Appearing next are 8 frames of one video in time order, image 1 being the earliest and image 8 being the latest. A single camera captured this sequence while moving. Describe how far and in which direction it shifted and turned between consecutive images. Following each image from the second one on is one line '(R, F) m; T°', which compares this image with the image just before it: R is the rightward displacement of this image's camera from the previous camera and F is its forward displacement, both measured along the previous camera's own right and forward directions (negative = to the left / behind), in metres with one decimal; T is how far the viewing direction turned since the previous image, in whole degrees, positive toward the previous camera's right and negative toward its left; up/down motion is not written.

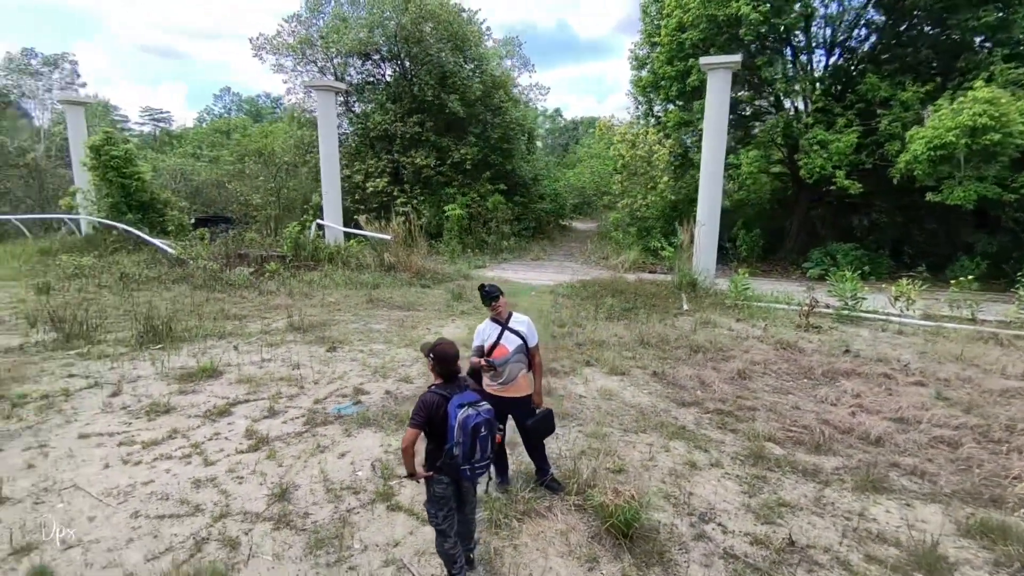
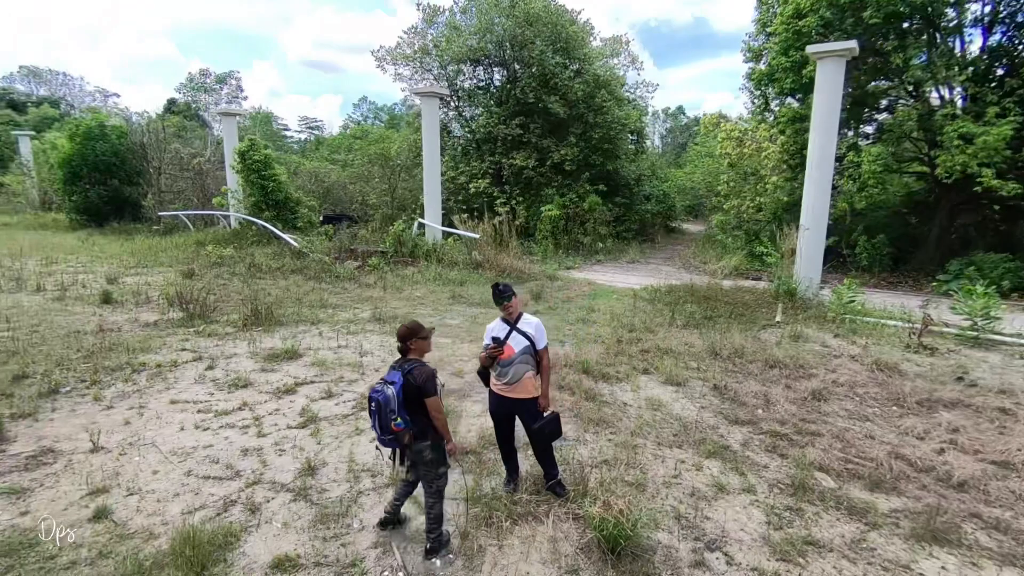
(+0.6, +0.1) m; -13°
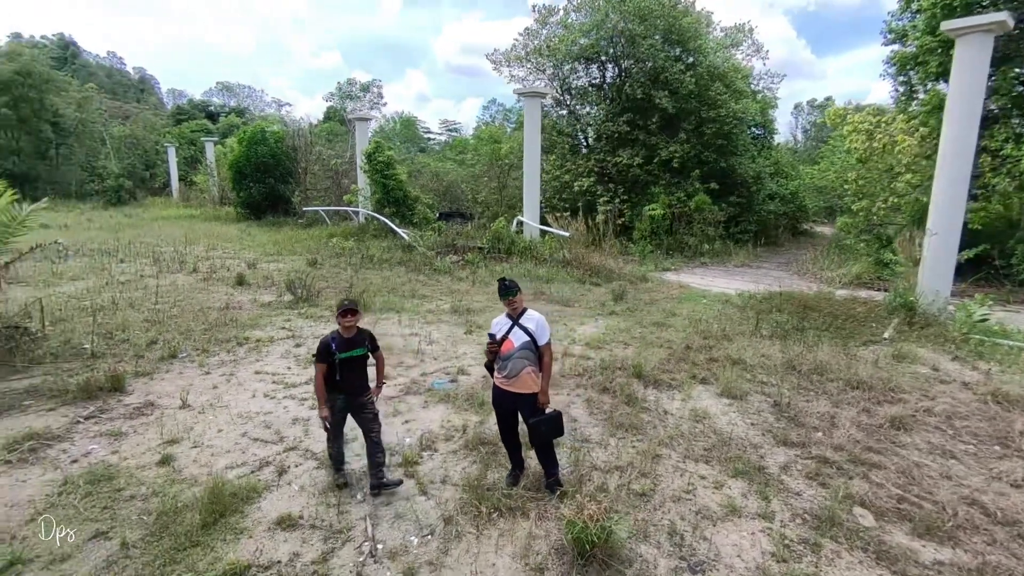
(+0.6, +0.1) m; -13°
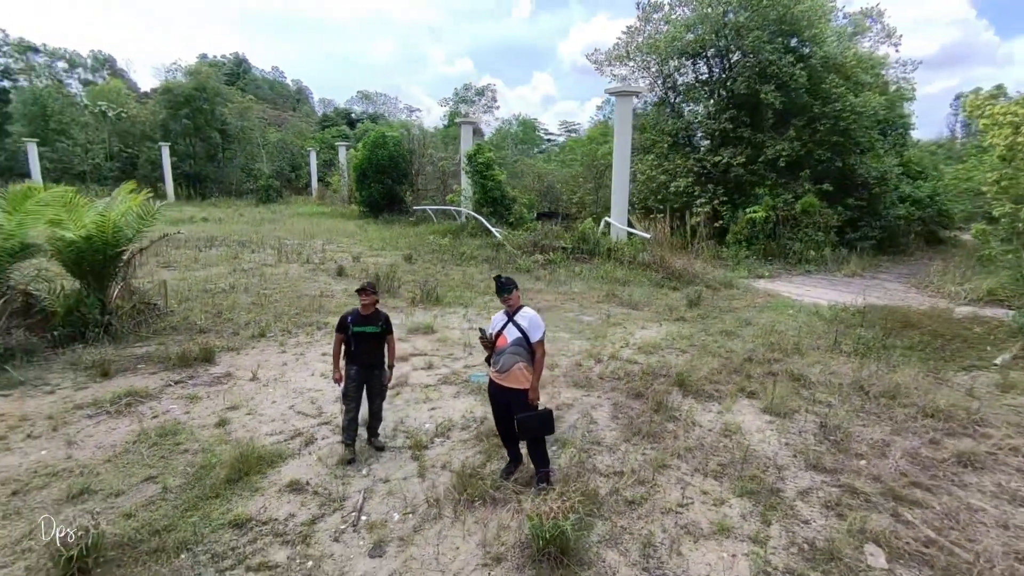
(+0.6, 0.0) m; -12°
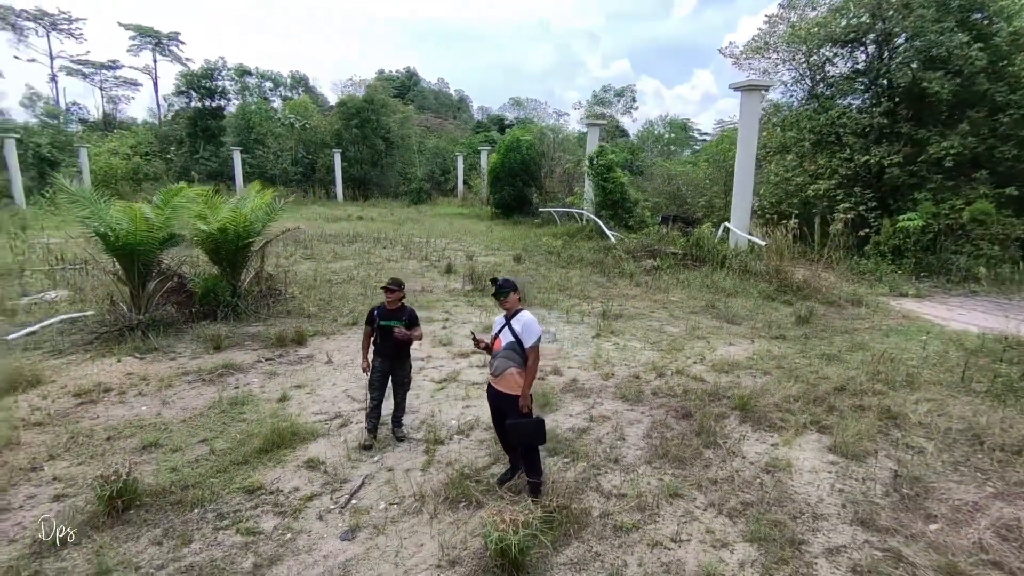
(+0.7, +0.2) m; -15°
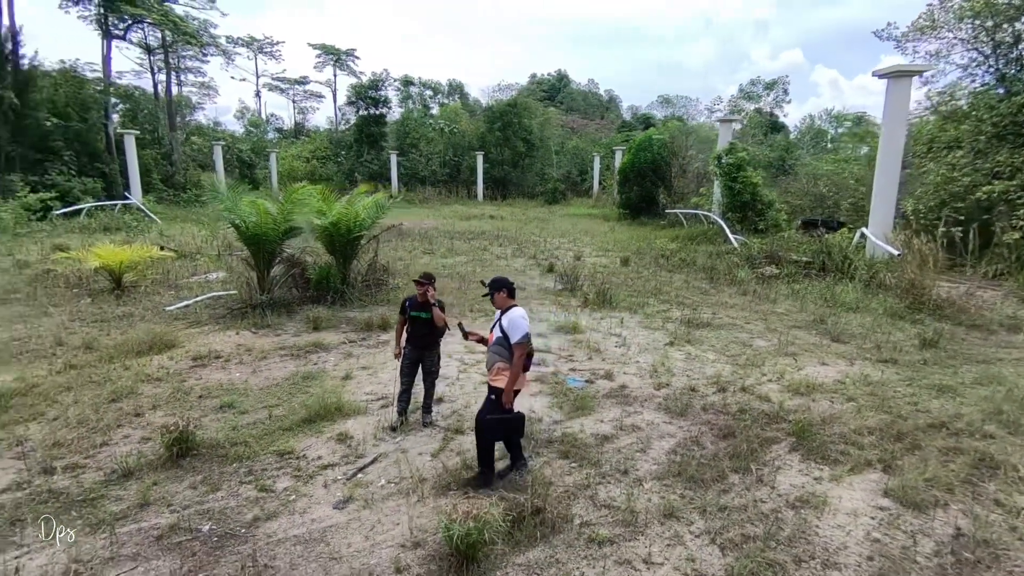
(+0.7, +0.1) m; -15°
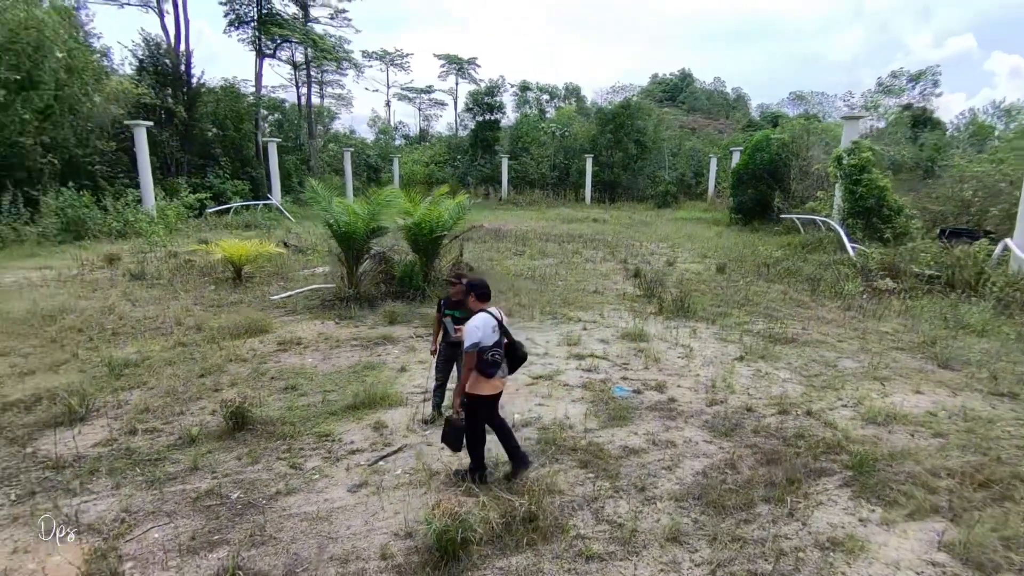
(+0.5, +0.1) m; -12°
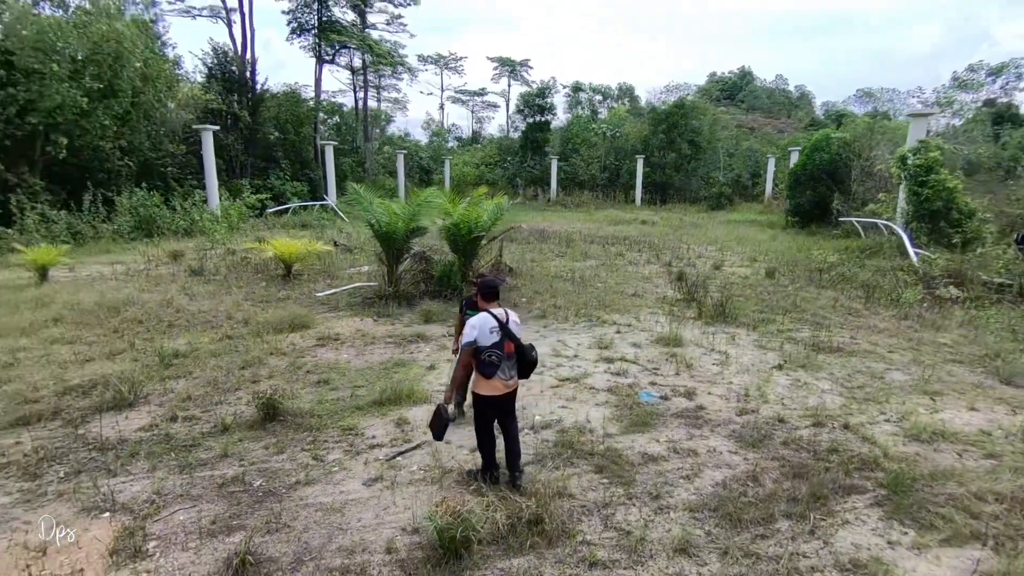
(+0.2, 0.0) m; -5°
